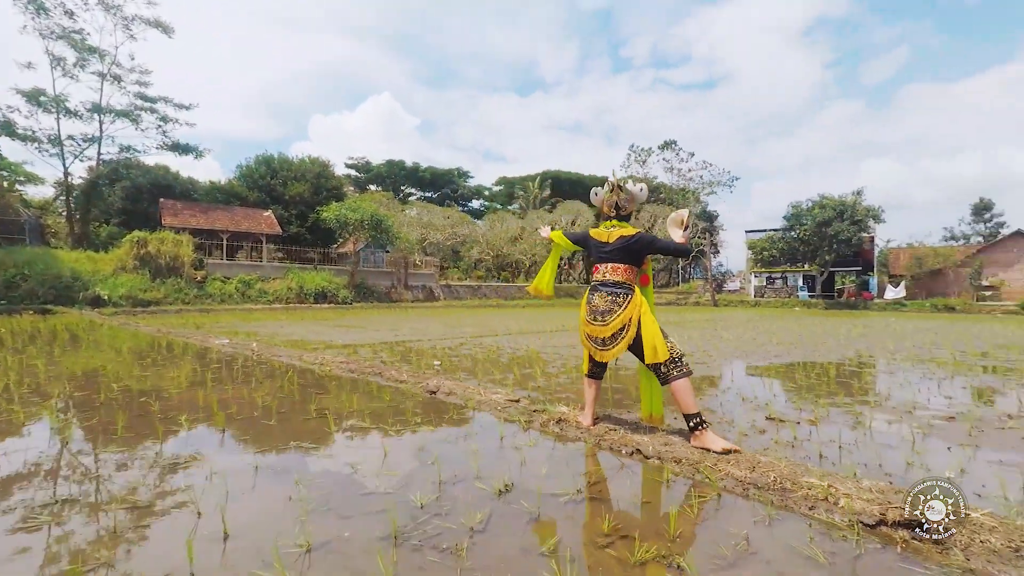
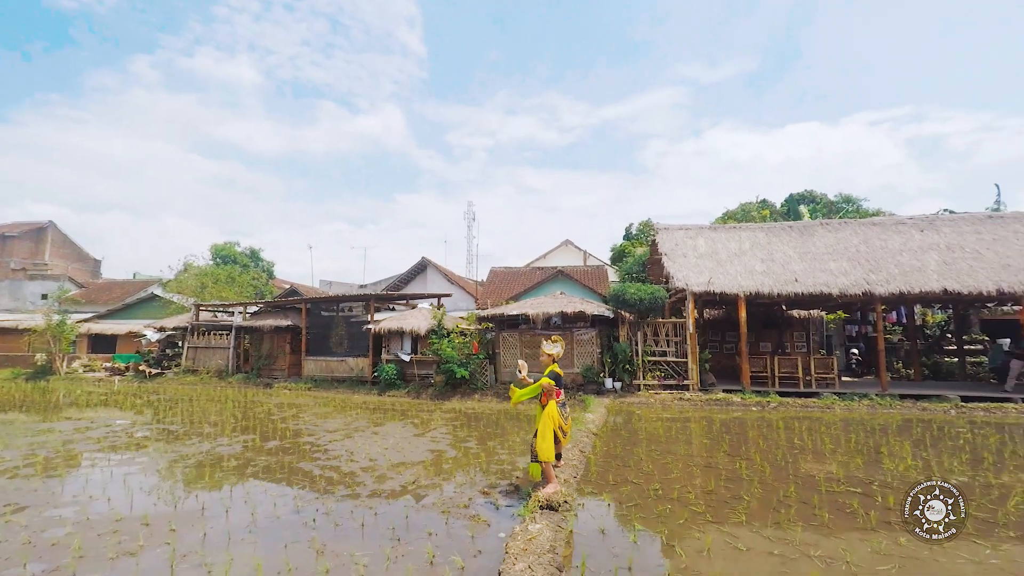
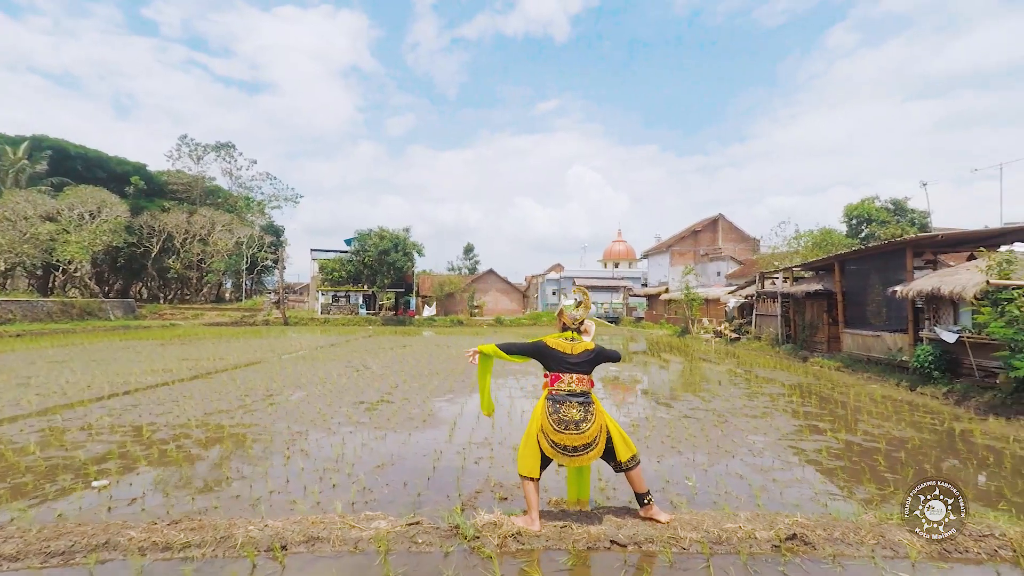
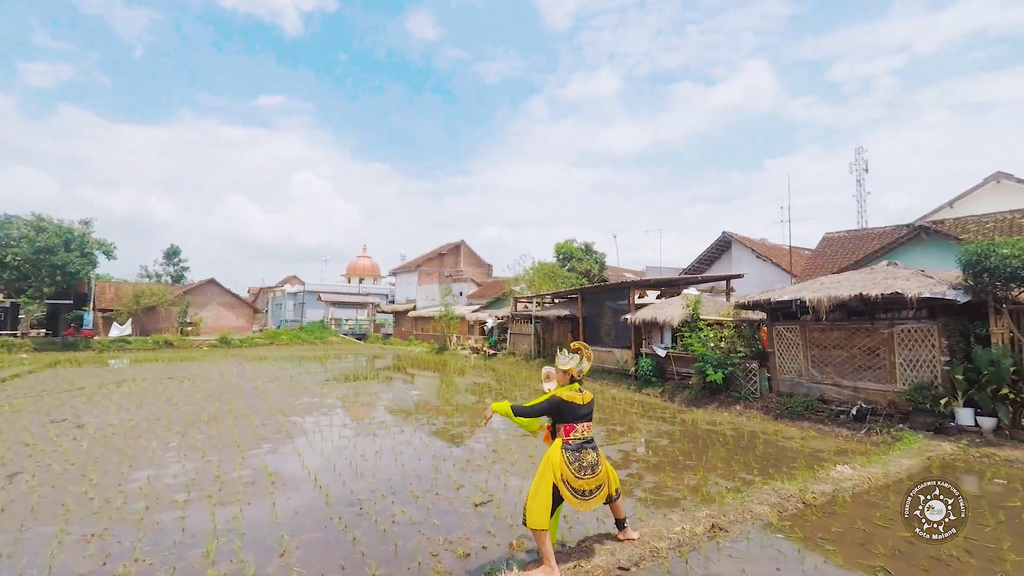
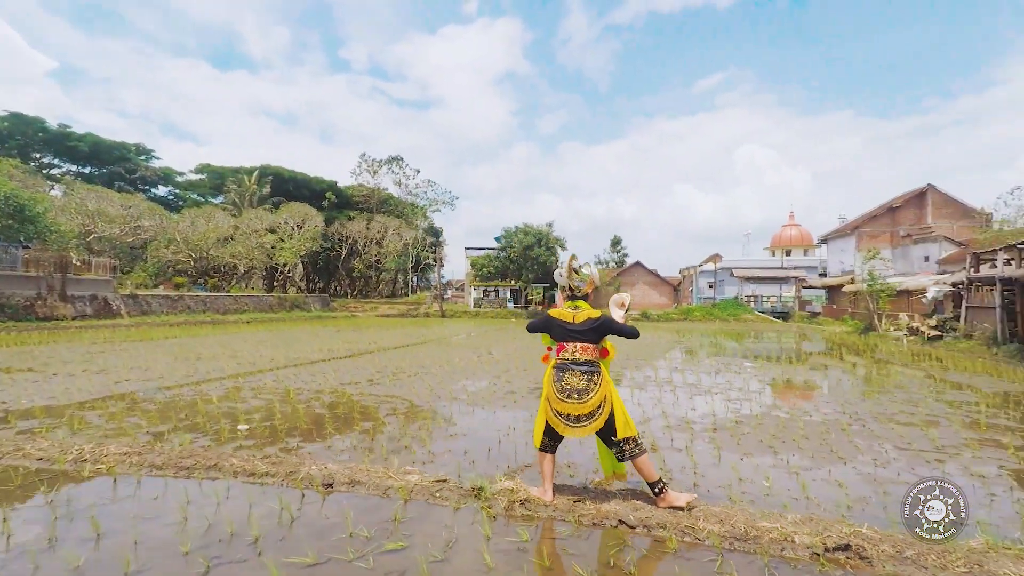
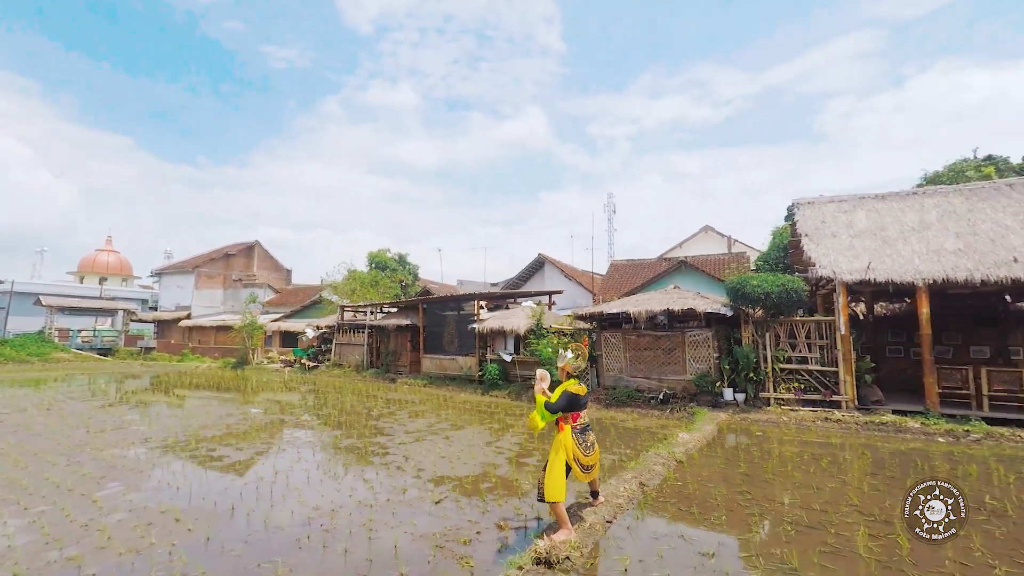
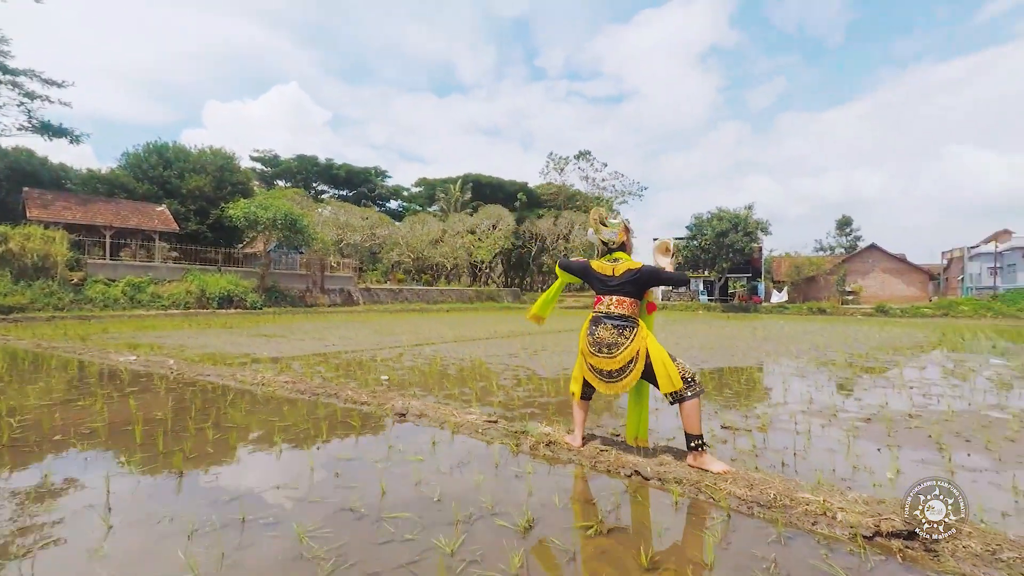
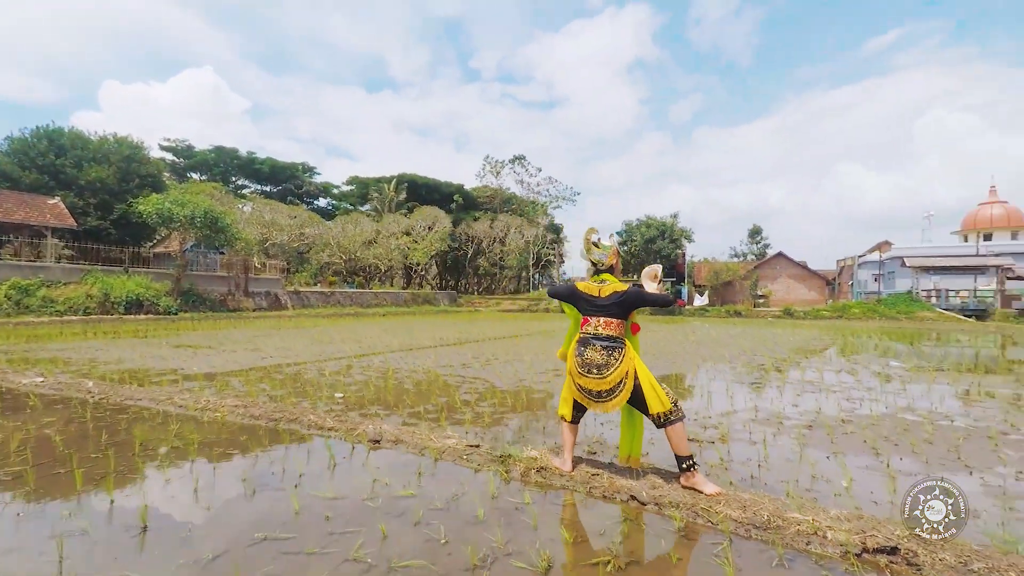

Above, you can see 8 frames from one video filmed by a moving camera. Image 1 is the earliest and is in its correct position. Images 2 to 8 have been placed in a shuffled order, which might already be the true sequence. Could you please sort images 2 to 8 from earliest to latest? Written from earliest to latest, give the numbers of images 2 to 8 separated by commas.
7, 8, 5, 3, 4, 6, 2
